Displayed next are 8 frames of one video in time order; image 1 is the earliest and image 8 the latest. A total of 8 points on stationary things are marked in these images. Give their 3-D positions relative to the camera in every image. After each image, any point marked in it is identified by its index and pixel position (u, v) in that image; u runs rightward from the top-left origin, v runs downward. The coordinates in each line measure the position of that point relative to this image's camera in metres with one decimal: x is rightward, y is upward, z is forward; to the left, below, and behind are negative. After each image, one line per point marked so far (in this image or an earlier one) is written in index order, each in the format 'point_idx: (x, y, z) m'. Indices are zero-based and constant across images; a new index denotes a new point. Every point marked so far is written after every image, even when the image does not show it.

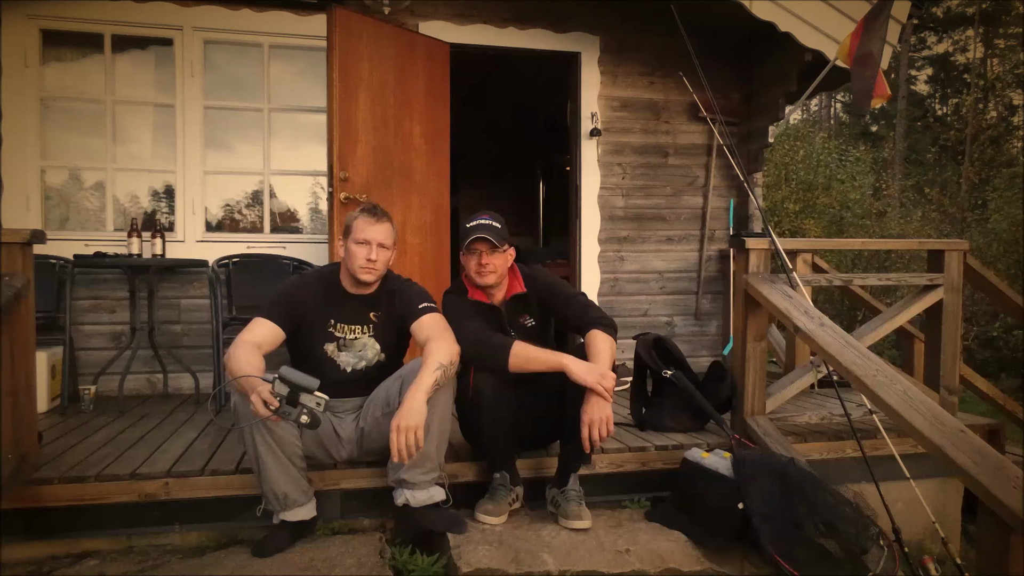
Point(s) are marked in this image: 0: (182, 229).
0: (-1.6, +0.3, +3.8) m
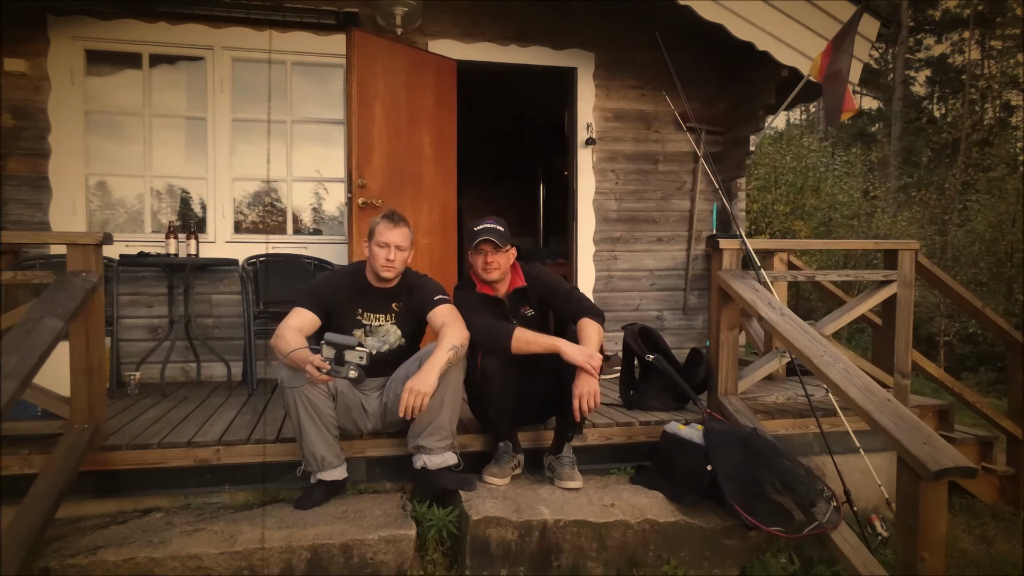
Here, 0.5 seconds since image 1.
0: (-1.6, +0.3, +4.2) m
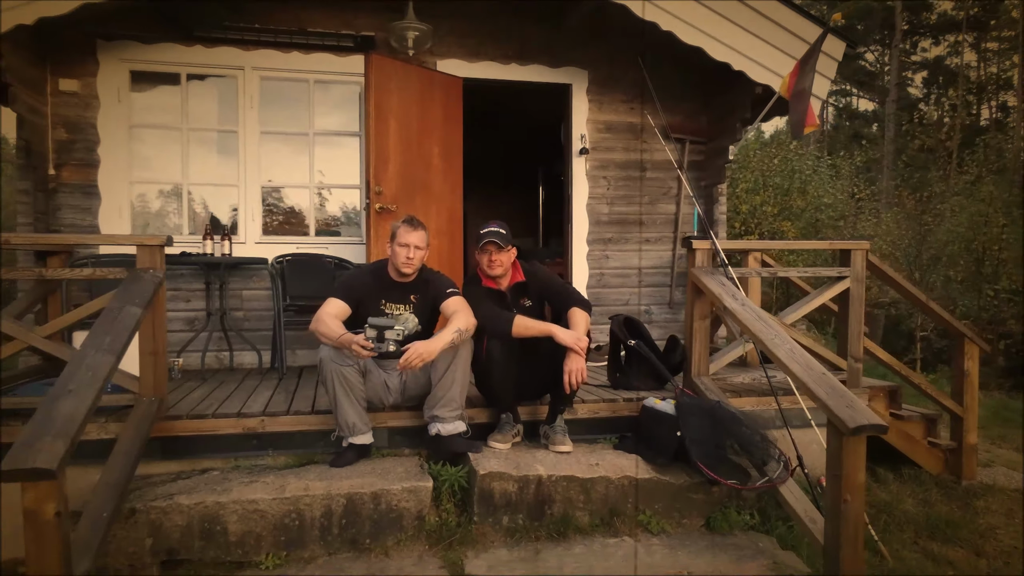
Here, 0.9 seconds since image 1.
0: (-1.6, +0.3, +4.6) m
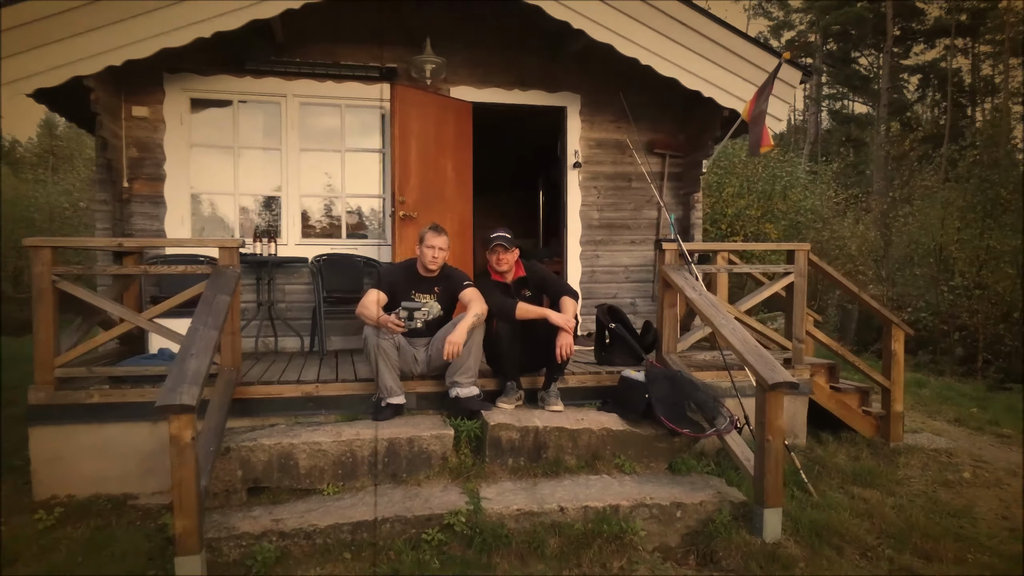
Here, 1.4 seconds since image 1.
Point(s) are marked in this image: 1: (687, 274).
0: (-1.6, +0.4, +5.4) m
1: (+0.9, +0.1, +4.2) m
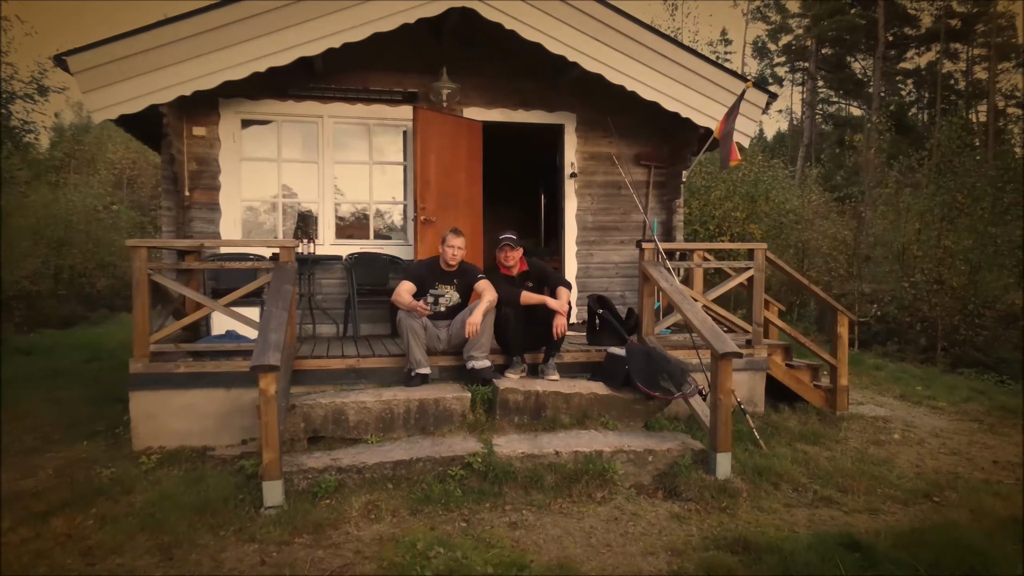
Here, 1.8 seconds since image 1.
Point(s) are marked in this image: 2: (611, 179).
0: (-1.5, +0.4, +6.3) m
1: (+1.0, +0.1, +5.0) m
2: (+0.8, +0.9, +6.7) m
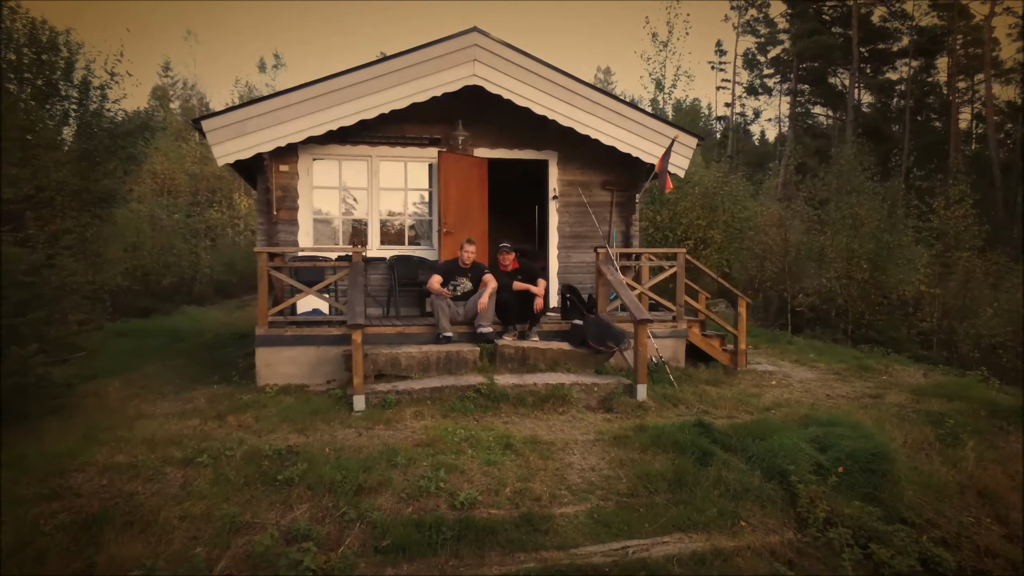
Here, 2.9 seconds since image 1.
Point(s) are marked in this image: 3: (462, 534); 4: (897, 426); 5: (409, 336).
0: (-1.5, +0.5, +8.6) m
1: (+0.9, +0.2, +7.3) m
2: (+0.8, +1.0, +9.0) m
3: (-0.3, -1.3, +4.1) m
4: (+2.7, -1.0, +5.6) m
5: (-0.9, -0.4, +7.0) m
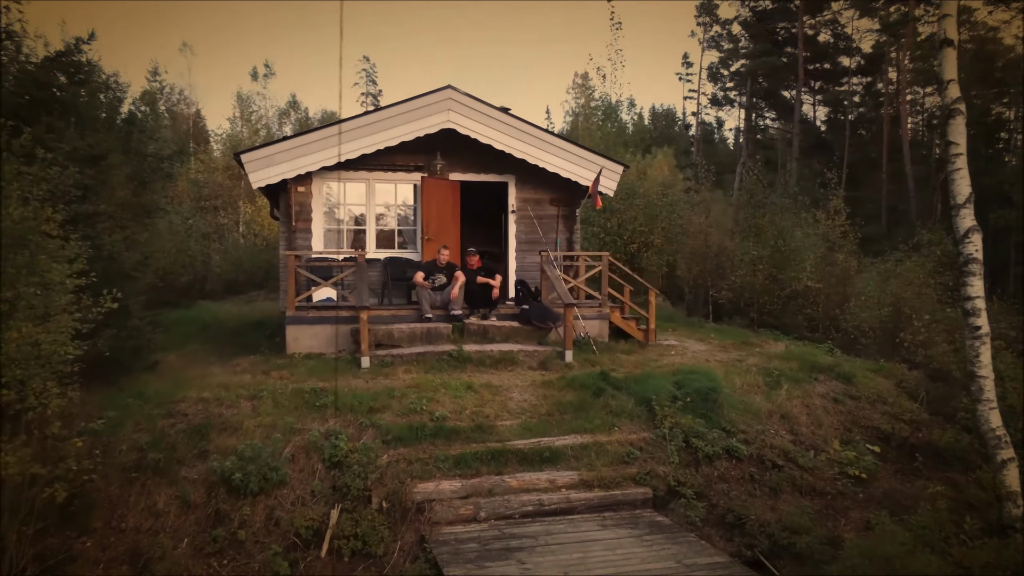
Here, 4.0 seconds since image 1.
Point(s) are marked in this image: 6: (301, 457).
0: (-2.0, +0.6, +11.0) m
1: (+0.5, +0.3, +9.8) m
2: (+0.3, +1.1, +11.4) m
3: (-0.6, -1.2, +6.5) m
4: (+2.4, -0.9, +8.1) m
5: (-1.3, -0.4, +9.4) m
6: (-1.6, -1.3, +6.1) m
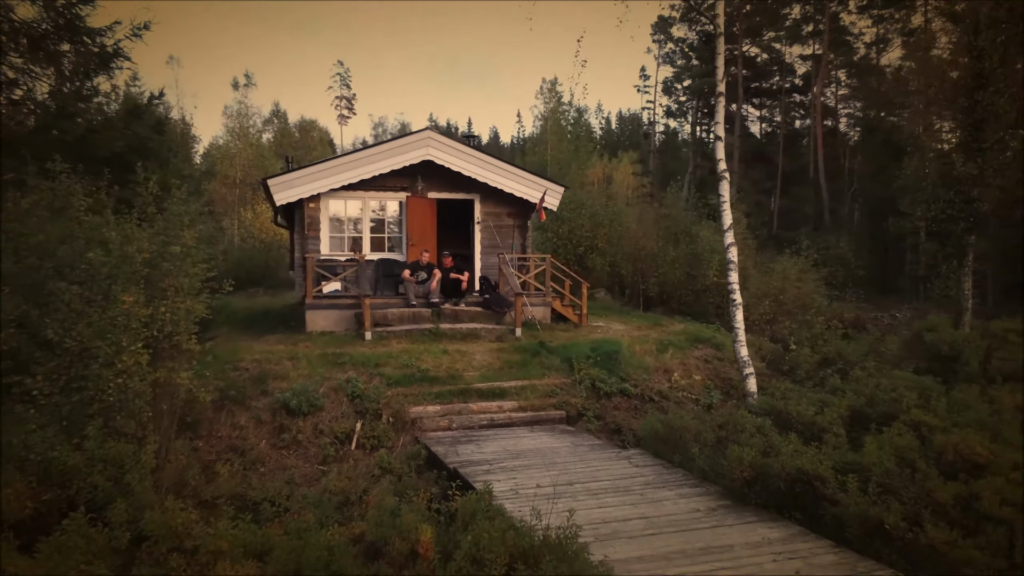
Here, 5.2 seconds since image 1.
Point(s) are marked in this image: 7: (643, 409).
0: (-2.6, +0.6, +13.9) m
1: (-0.1, +0.4, +12.8) m
2: (-0.3, +1.2, +14.5) m
3: (-1.1, -1.1, +9.5) m
4: (+1.8, -0.8, +11.3) m
5: (-1.9, -0.3, +12.4) m
6: (-2.1, -1.2, +9.1) m
7: (+1.5, -1.4, +9.3) m
